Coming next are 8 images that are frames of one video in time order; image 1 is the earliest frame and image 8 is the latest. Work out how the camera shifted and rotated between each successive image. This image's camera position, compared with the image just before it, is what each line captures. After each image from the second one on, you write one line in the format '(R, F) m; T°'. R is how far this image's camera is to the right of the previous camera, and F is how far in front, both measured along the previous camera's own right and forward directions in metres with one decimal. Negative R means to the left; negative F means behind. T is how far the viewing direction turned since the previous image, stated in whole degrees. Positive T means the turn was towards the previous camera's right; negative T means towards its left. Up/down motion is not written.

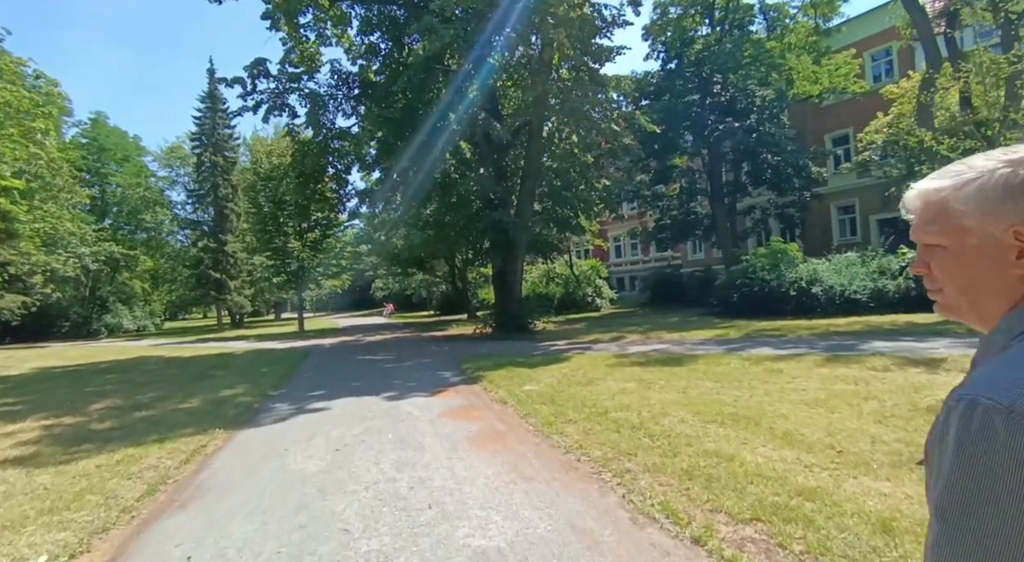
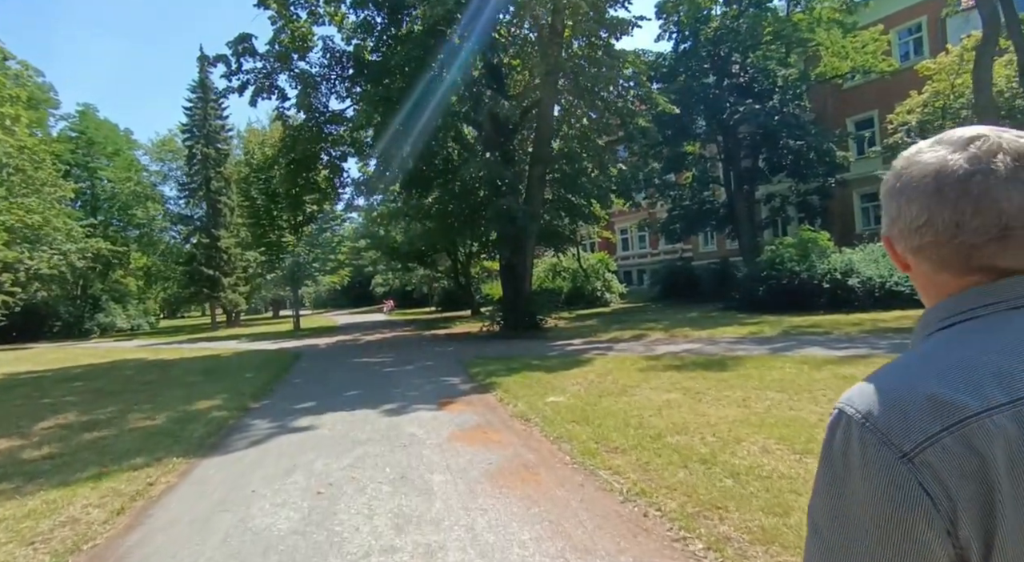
(-0.3, +1.6) m; 0°
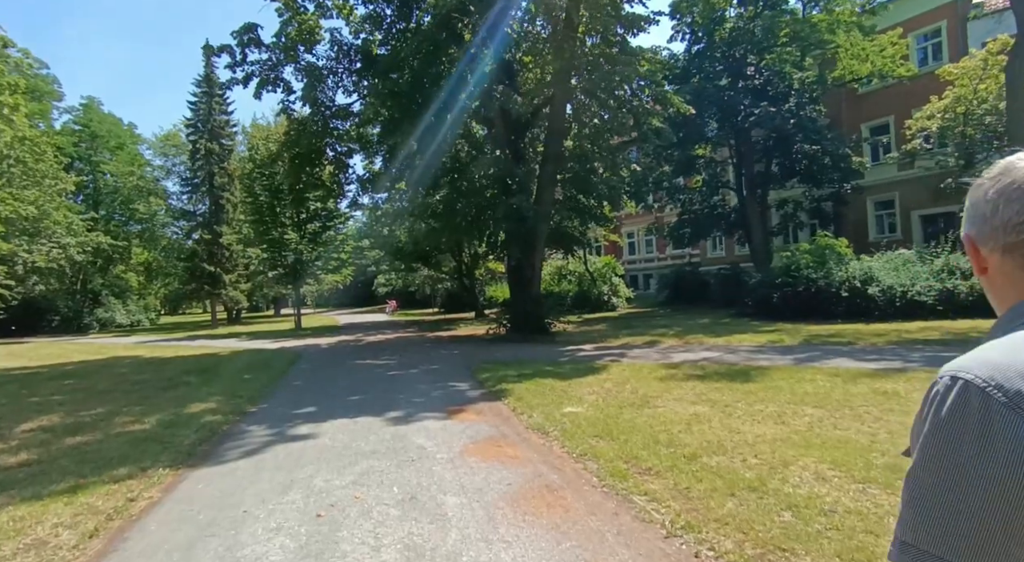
(-0.2, +0.6) m; 0°
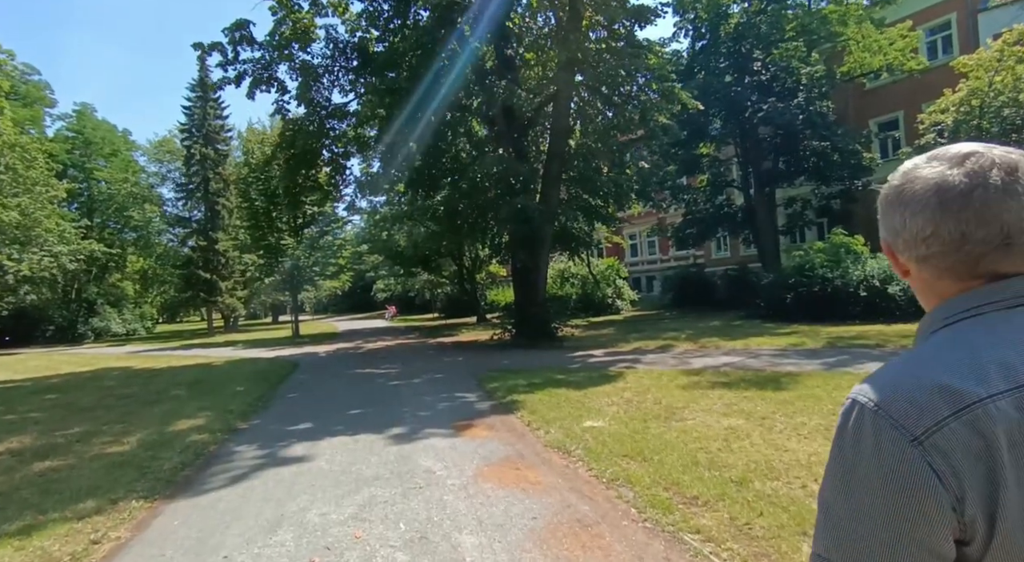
(-0.2, +0.7) m; 0°
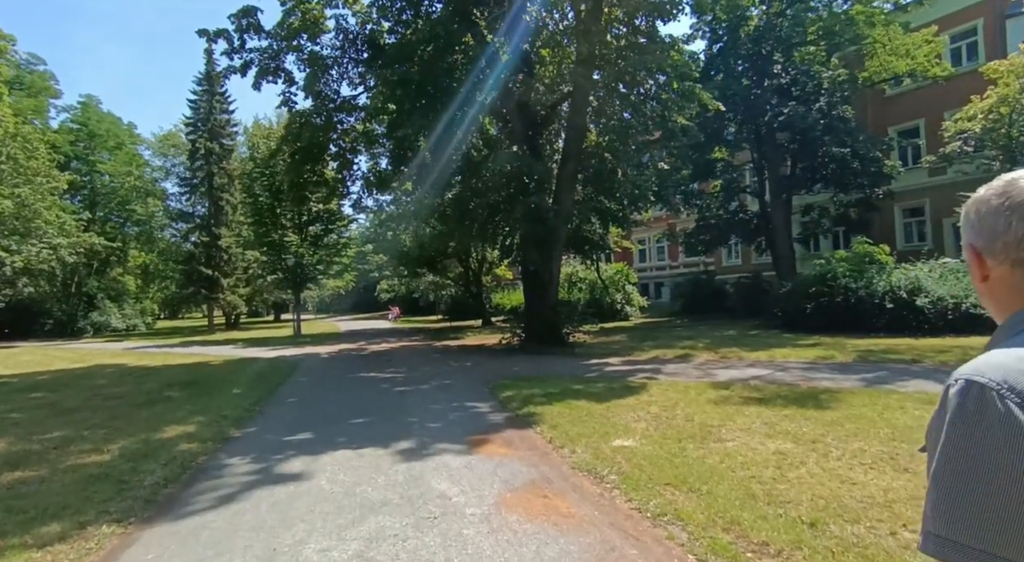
(-0.3, +0.7) m; 0°
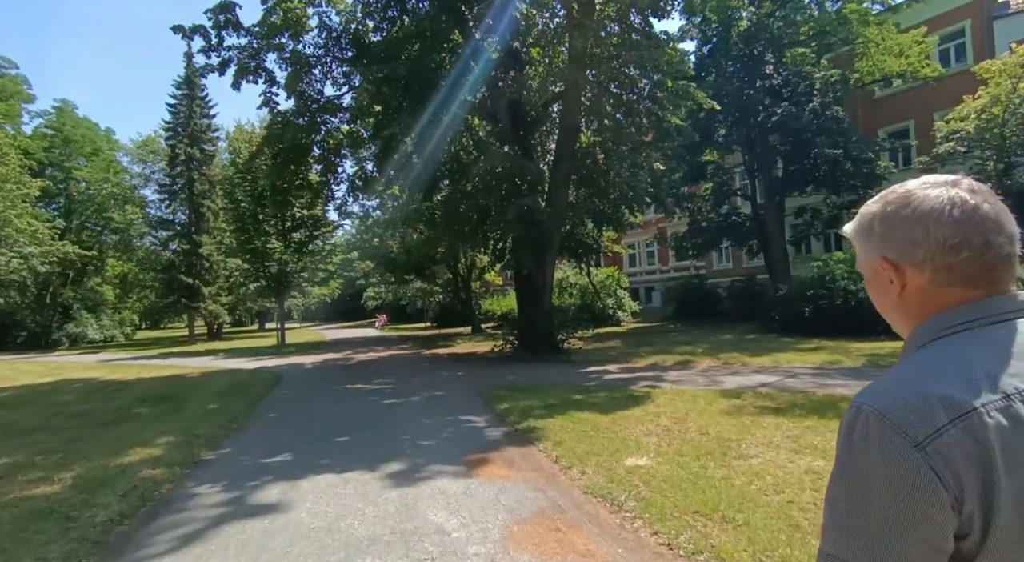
(-0.1, +0.6) m; +1°
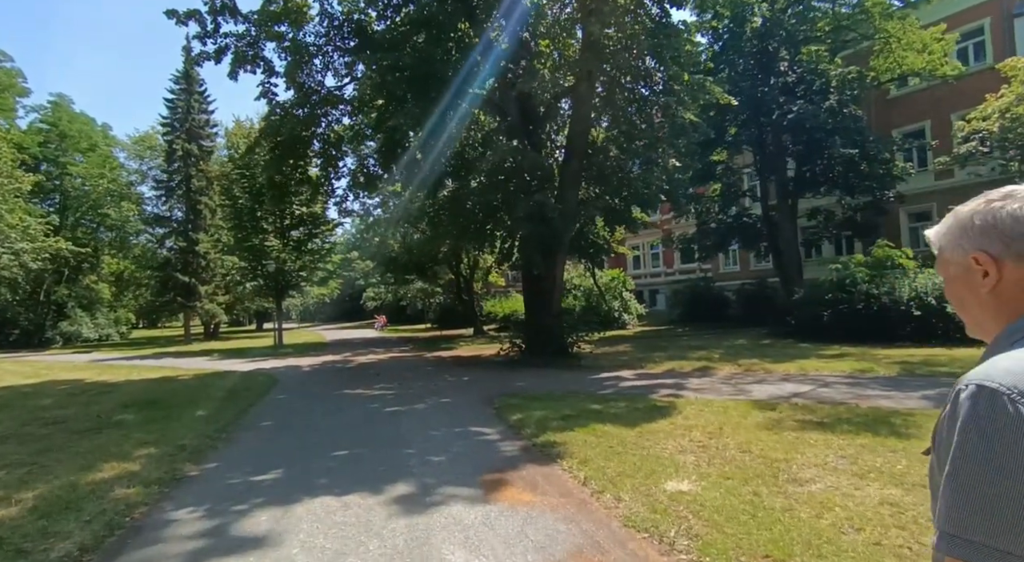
(-0.3, +0.7) m; 0°
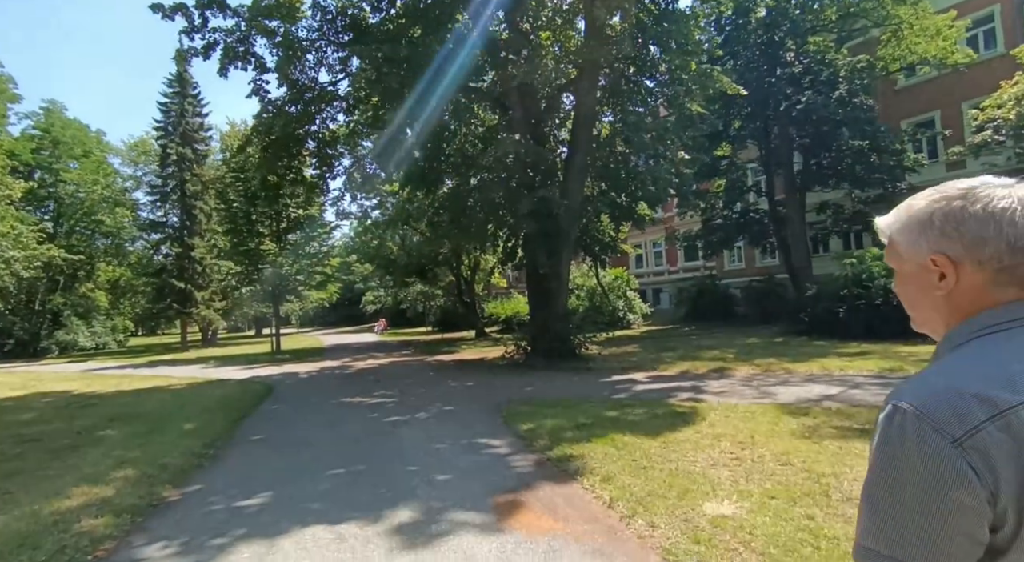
(-0.1, +0.6) m; 0°
